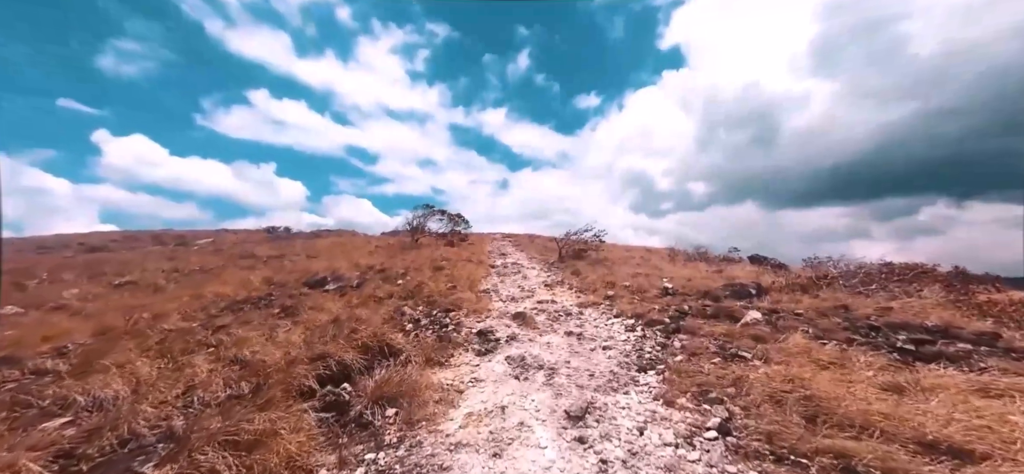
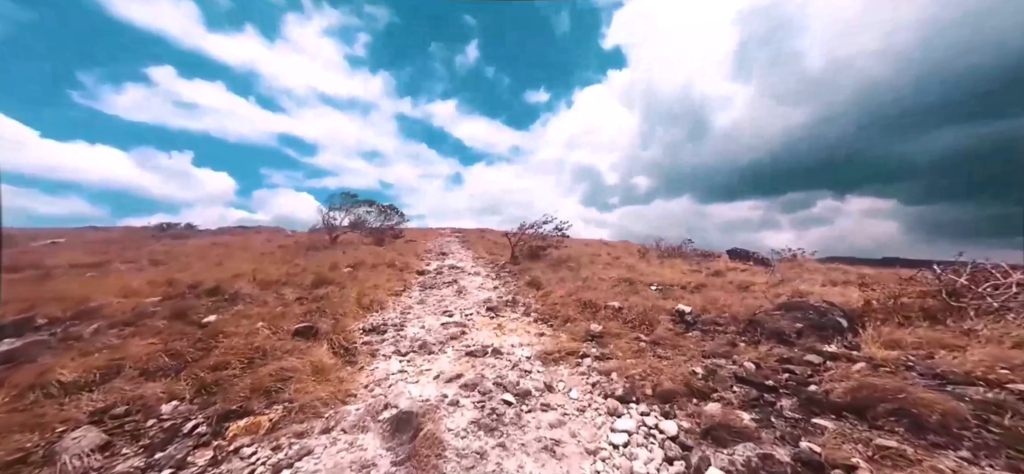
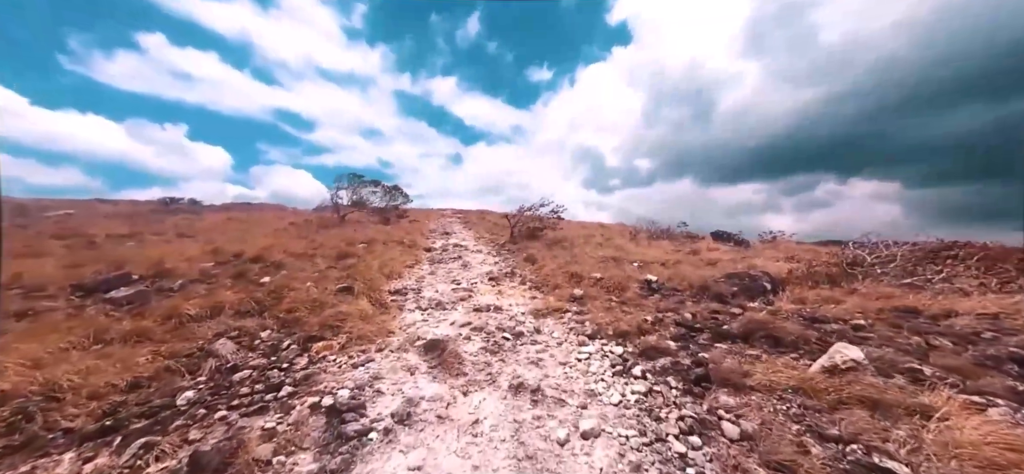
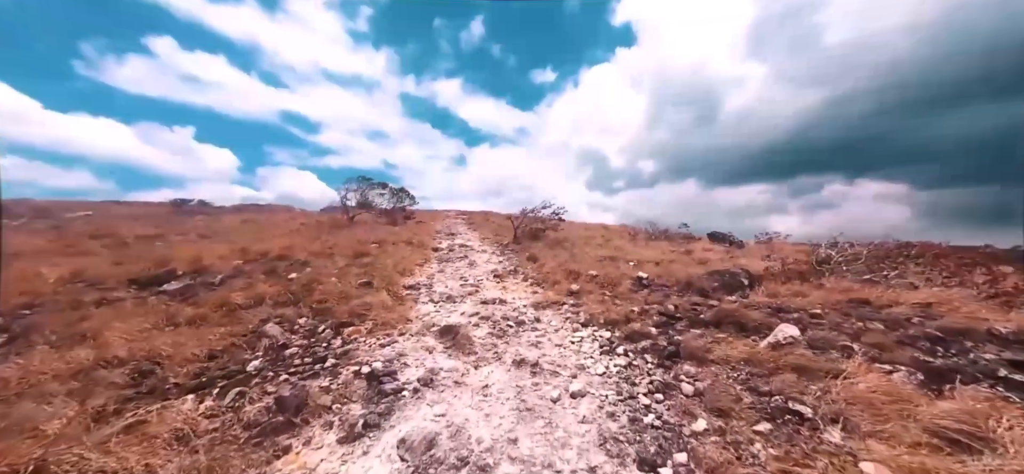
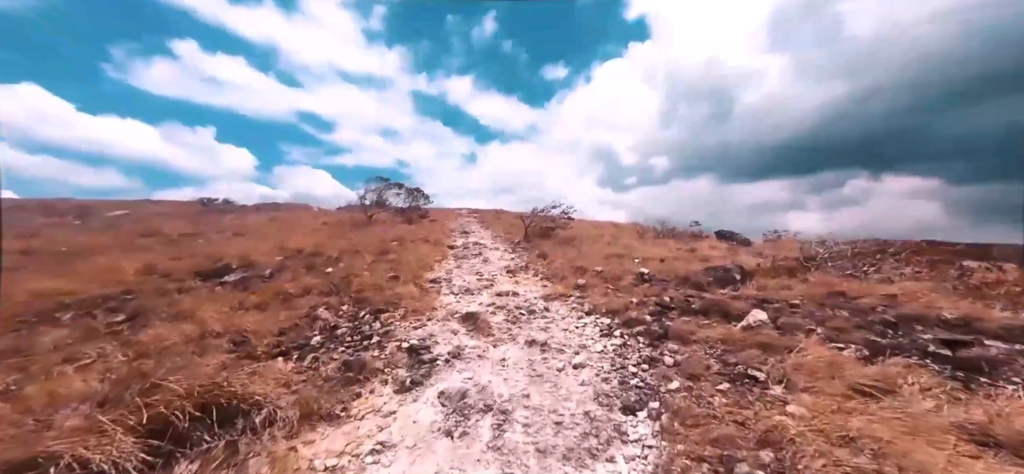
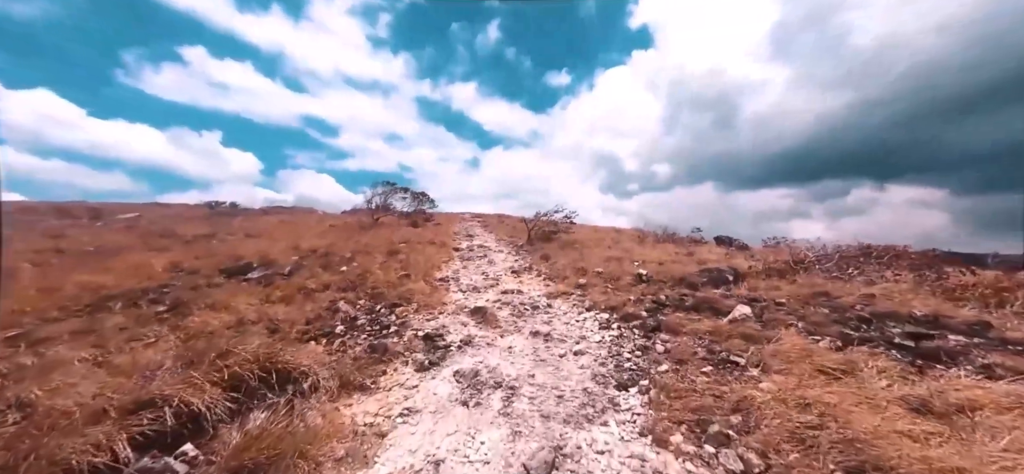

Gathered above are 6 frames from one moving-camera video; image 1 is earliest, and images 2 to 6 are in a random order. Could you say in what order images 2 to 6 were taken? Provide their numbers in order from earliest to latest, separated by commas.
6, 5, 4, 3, 2
